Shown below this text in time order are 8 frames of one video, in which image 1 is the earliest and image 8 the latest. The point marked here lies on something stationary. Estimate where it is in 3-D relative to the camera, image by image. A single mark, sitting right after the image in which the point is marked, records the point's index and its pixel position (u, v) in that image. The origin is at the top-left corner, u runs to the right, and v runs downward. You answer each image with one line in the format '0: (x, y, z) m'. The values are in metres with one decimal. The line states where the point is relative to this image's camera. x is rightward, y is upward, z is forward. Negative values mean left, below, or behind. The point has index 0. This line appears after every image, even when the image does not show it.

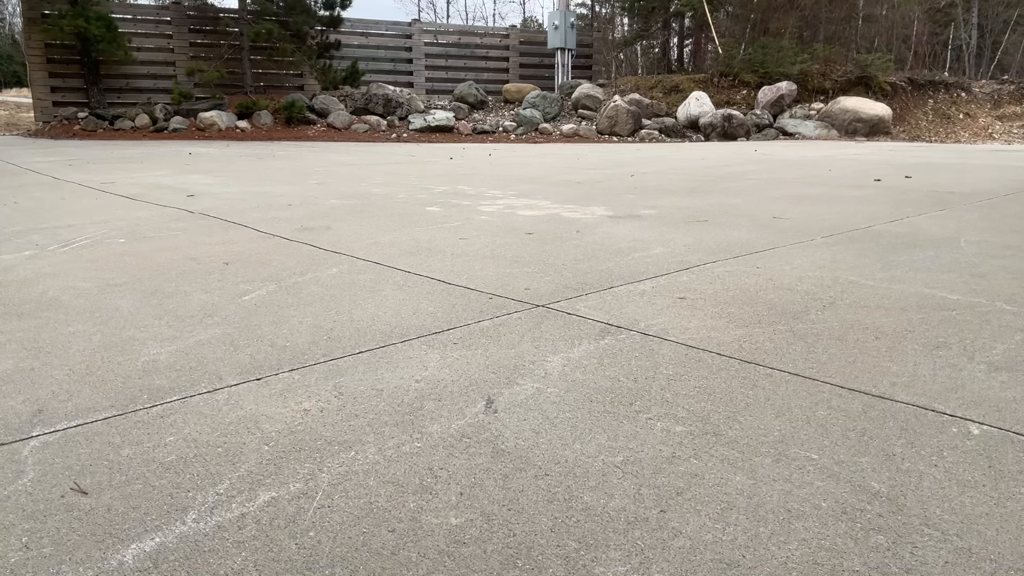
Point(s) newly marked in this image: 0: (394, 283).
0: (-0.5, 0.0, +3.0) m
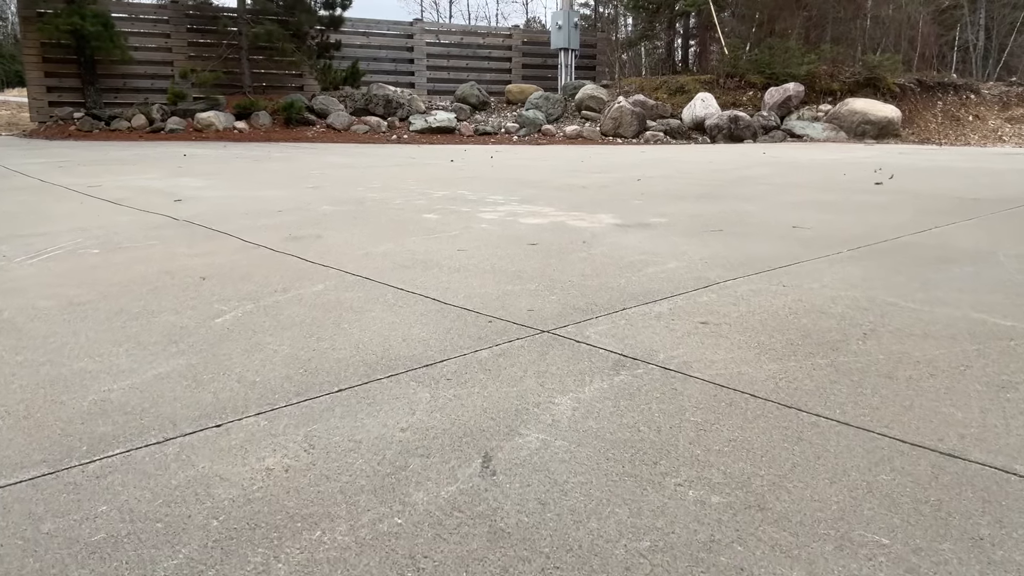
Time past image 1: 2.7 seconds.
0: (-0.5, -0.1, +2.7) m
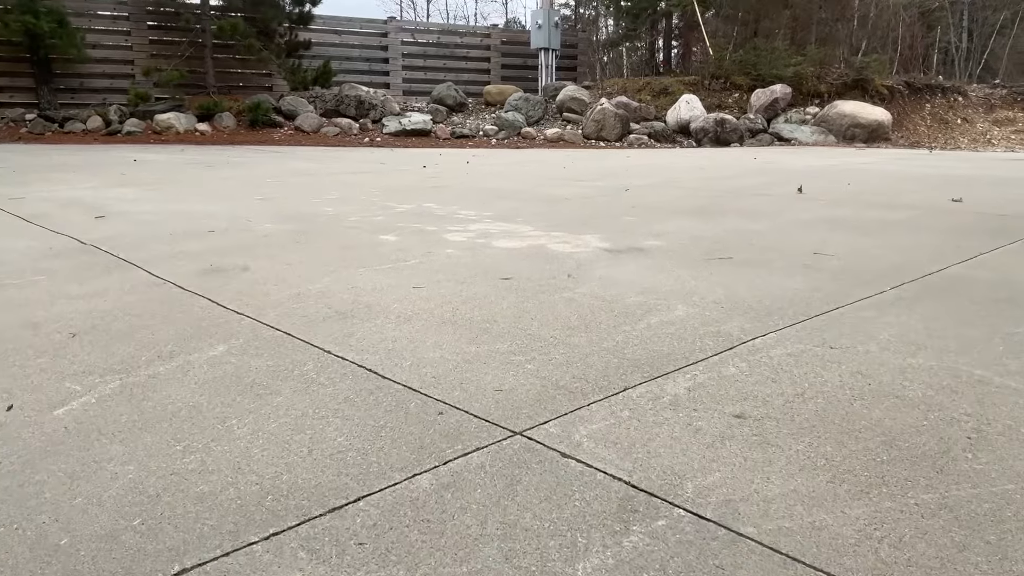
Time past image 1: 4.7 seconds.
0: (-0.6, -0.2, +2.0) m
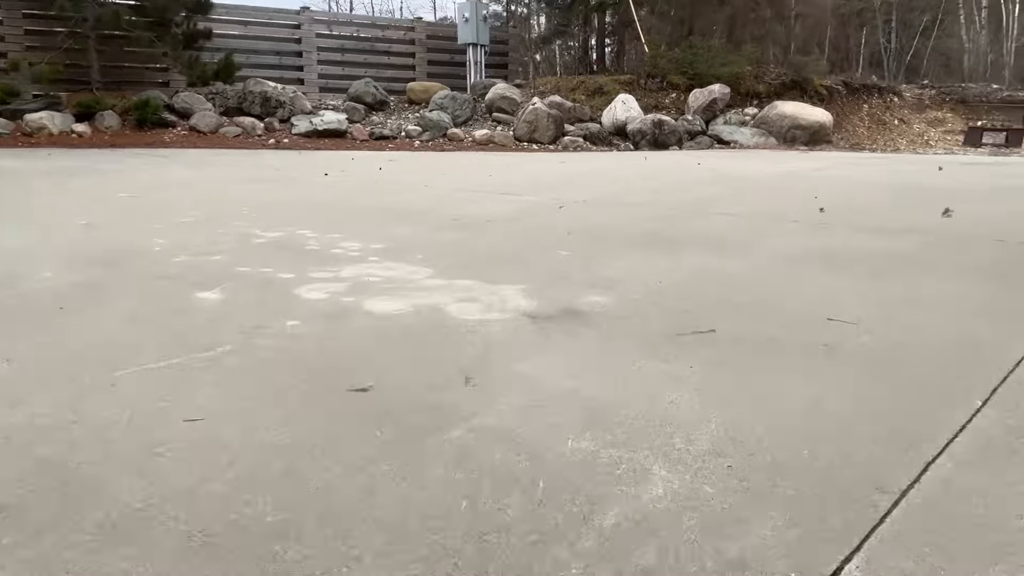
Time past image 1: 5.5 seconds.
0: (-0.8, -0.5, +0.7) m
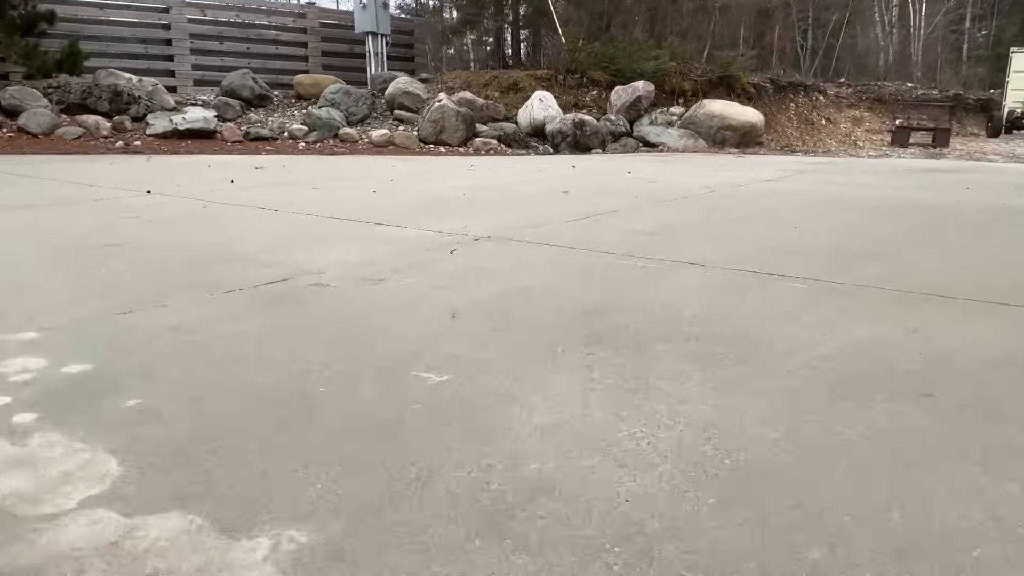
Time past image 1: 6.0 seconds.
0: (-1.0, -1.0, -1.2) m
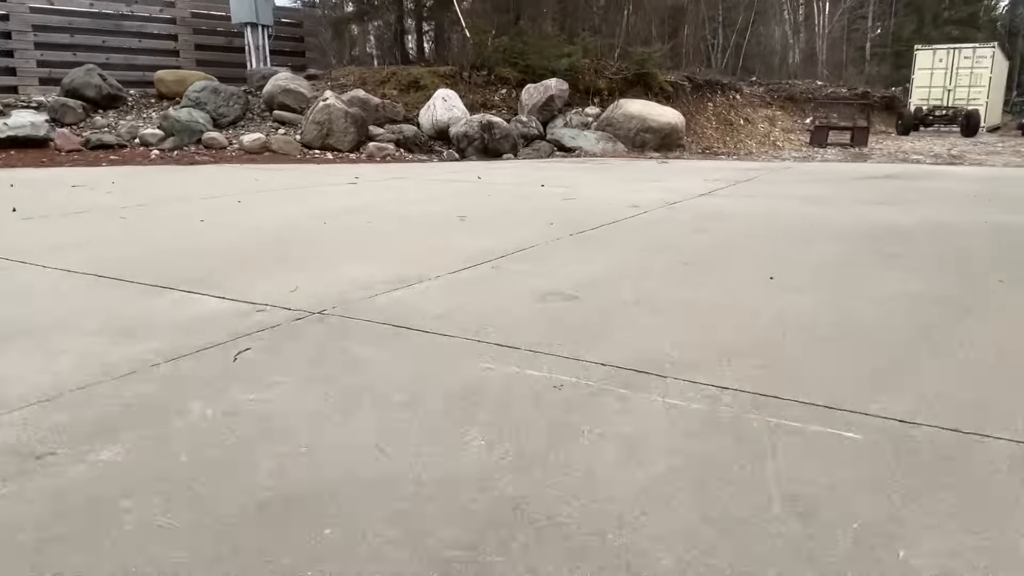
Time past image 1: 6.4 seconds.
0: (-0.9, -1.4, -2.7) m
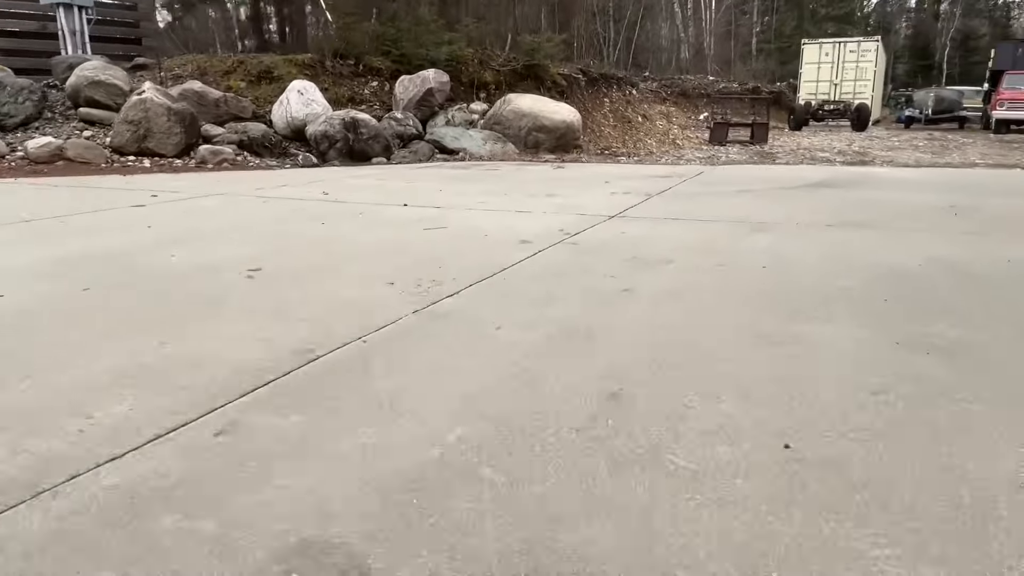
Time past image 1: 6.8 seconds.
0: (-0.6, -1.8, -4.6) m
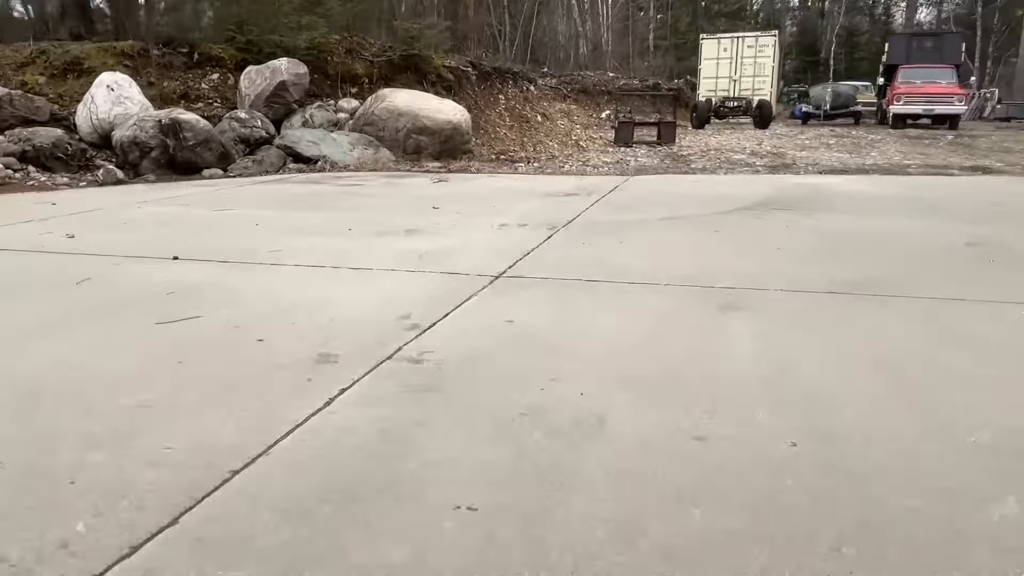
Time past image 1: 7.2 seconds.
0: (0.0, -2.3, -6.4) m
